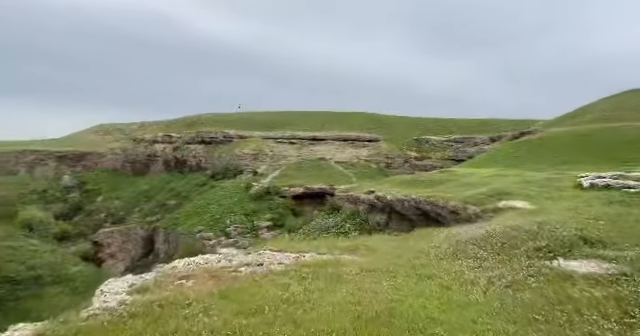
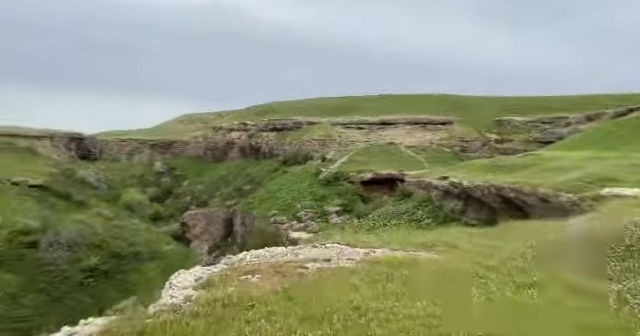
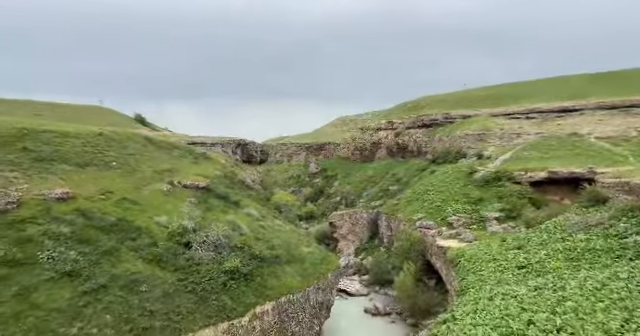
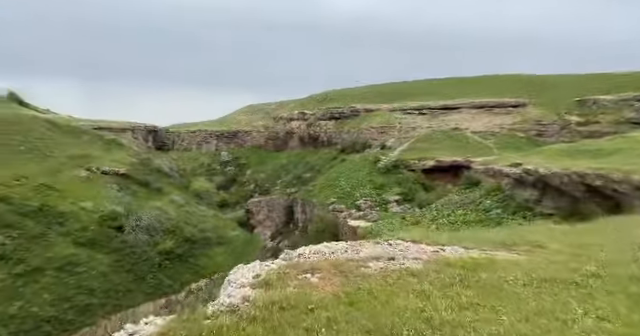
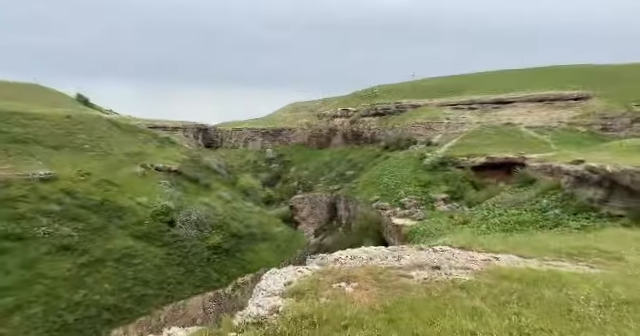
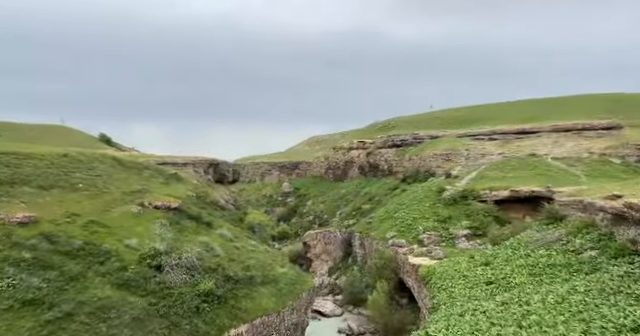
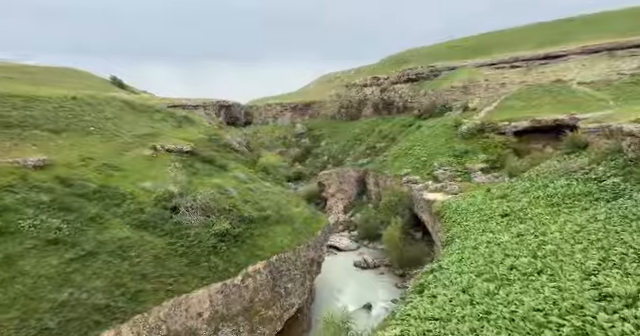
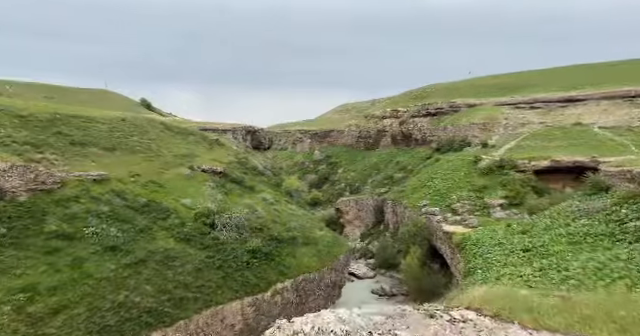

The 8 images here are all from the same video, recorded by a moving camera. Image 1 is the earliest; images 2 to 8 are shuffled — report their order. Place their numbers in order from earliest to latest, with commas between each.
2, 4, 5, 8, 6, 3, 7
